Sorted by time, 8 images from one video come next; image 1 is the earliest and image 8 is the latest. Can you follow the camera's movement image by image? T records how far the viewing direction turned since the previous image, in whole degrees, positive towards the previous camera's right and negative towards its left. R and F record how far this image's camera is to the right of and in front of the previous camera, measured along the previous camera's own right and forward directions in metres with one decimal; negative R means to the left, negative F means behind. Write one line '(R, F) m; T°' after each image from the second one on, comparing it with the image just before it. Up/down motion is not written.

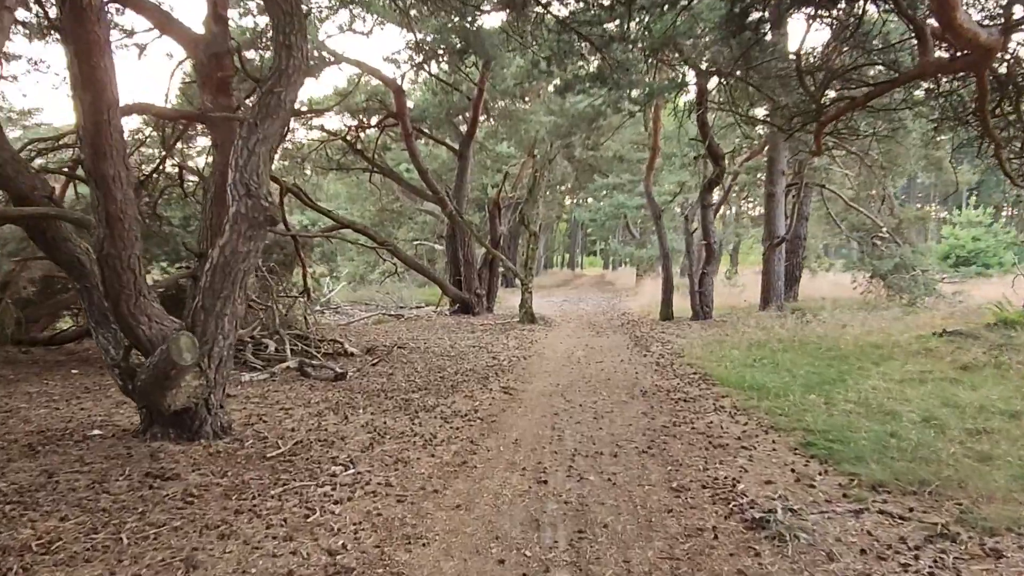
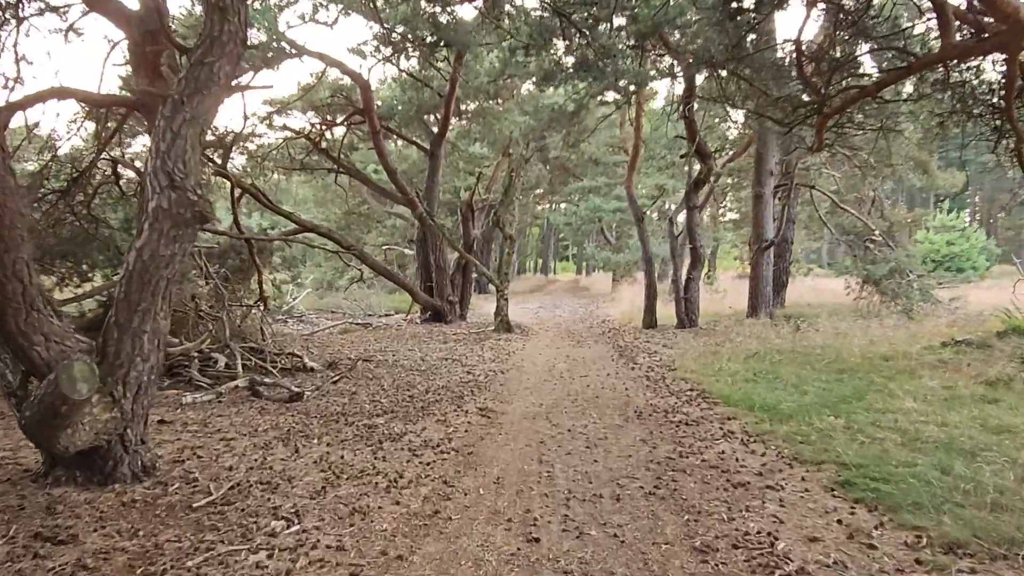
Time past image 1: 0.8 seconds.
(0.0, +0.8) m; +2°
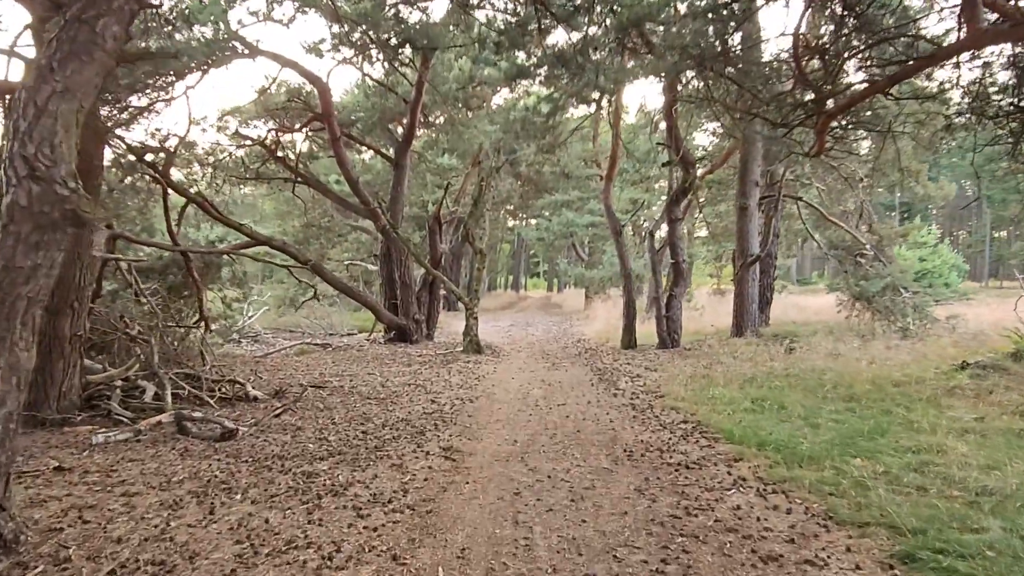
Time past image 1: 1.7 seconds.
(0.0, +0.9) m; +2°
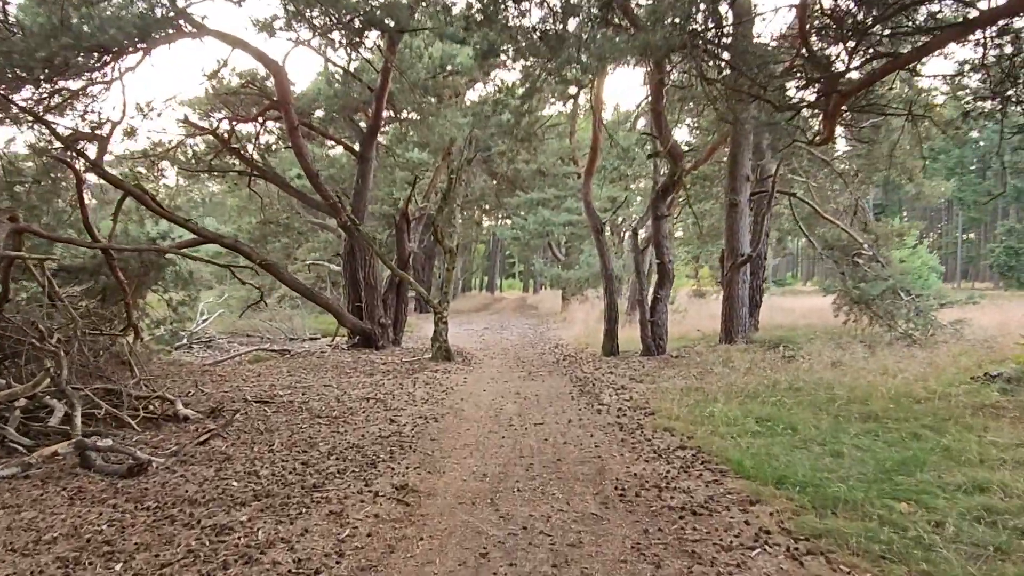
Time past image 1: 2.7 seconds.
(0.0, +0.9) m; +2°
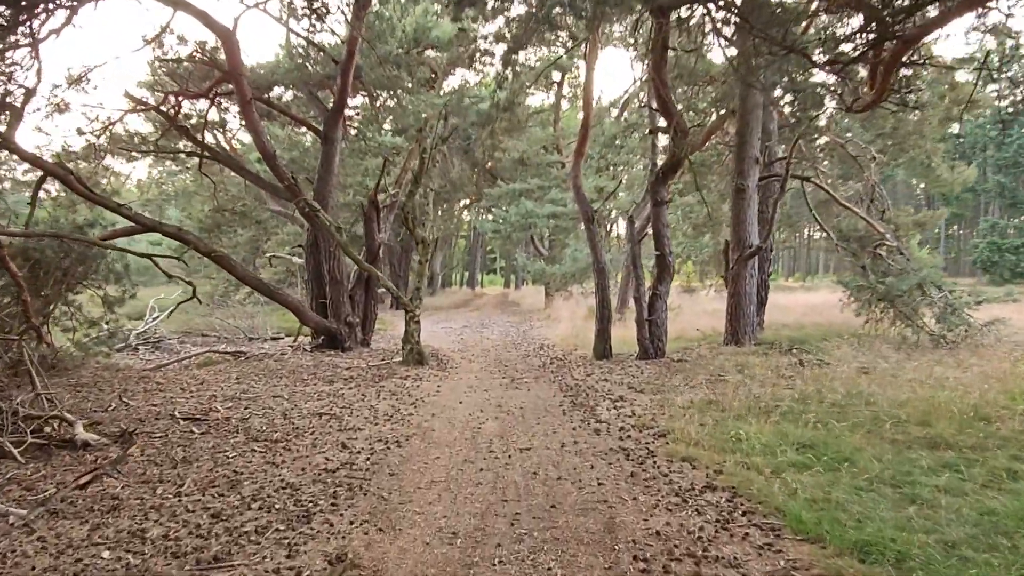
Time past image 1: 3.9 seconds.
(0.0, +1.2) m; +1°
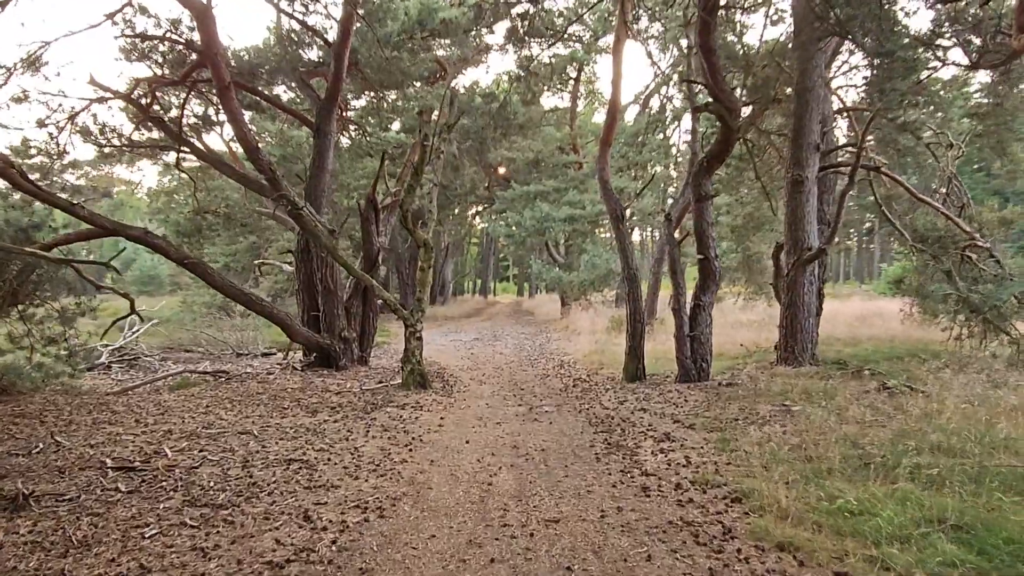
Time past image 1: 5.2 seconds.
(0.0, +1.4) m; -1°
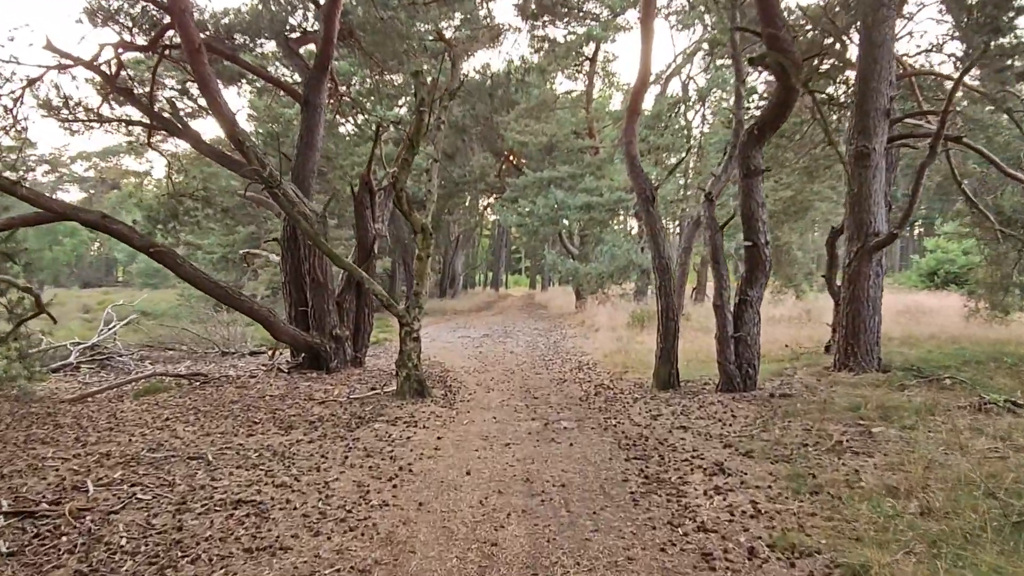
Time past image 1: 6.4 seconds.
(0.0, +1.2) m; -1°
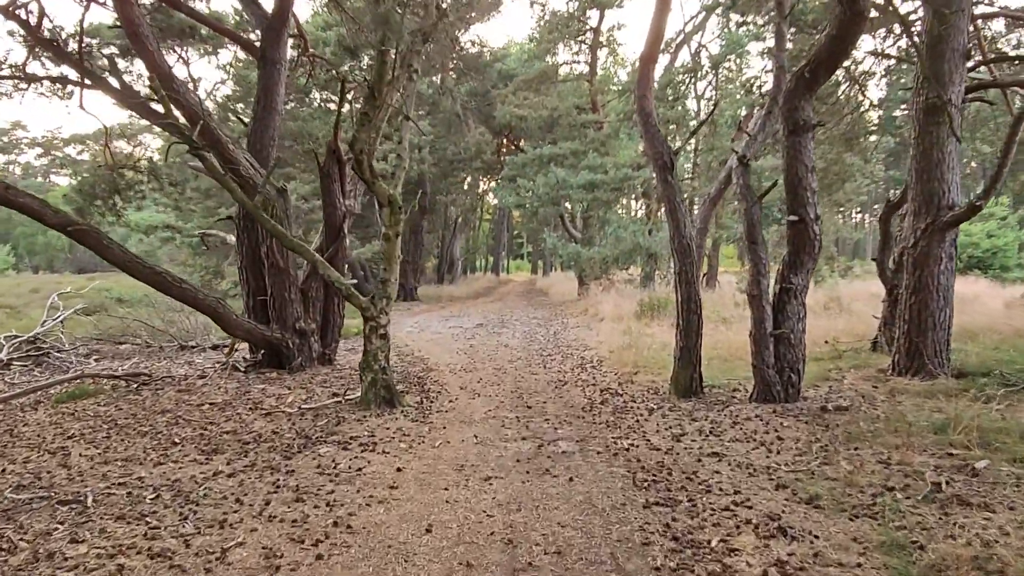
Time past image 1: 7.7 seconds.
(+0.1, +1.3) m; 0°
